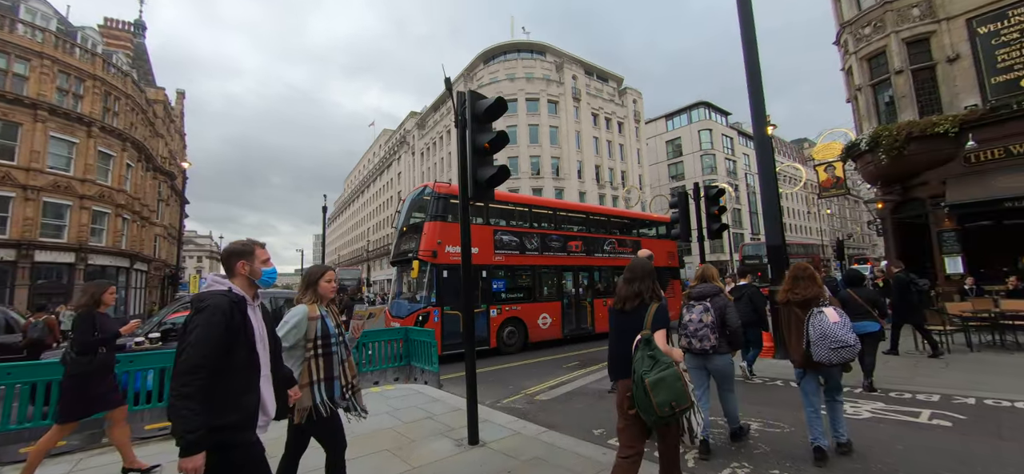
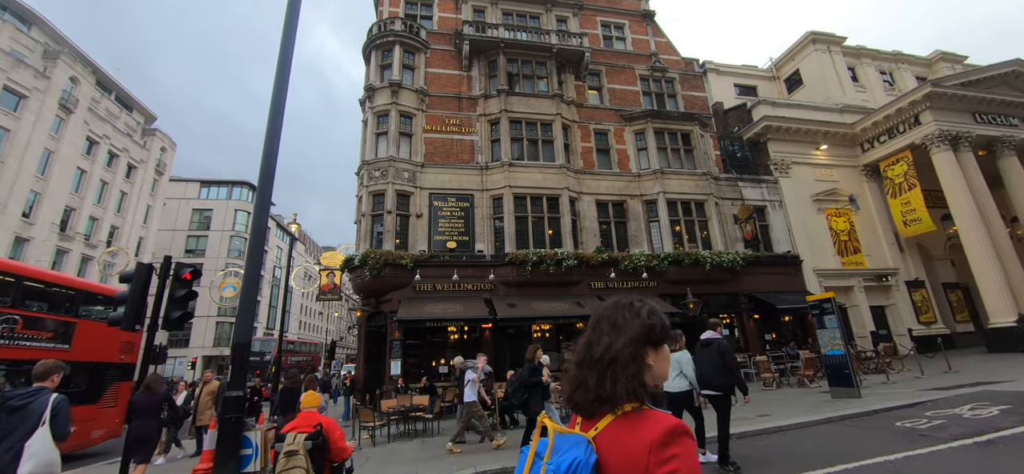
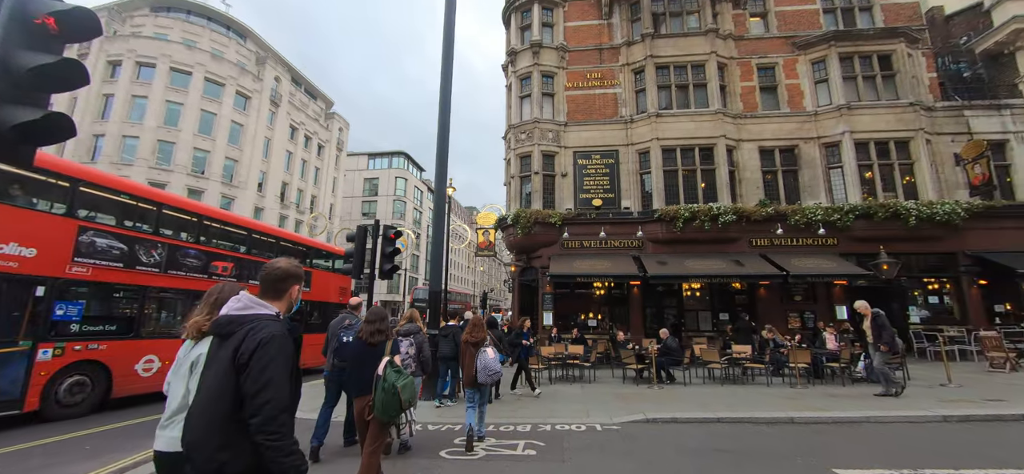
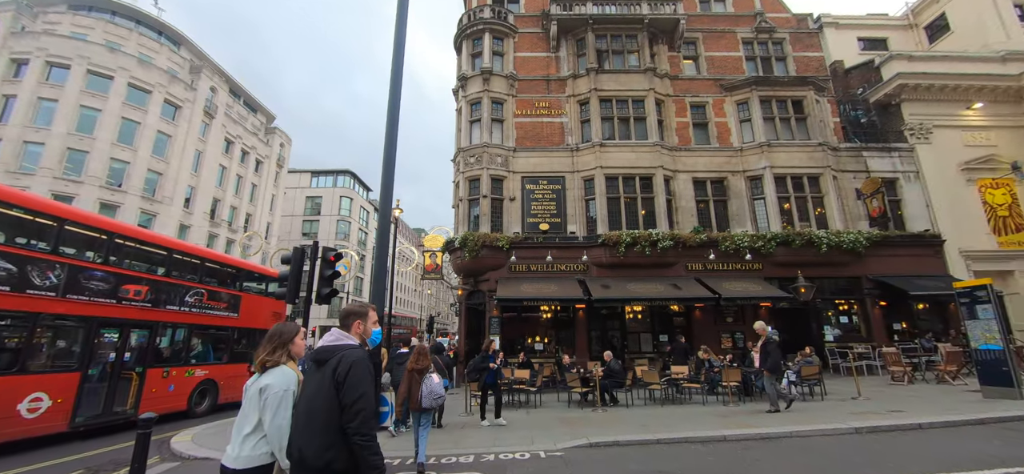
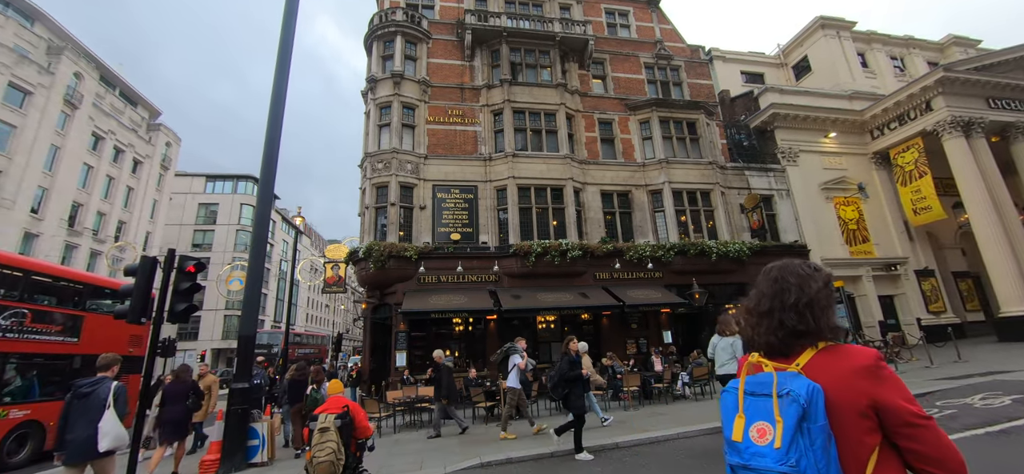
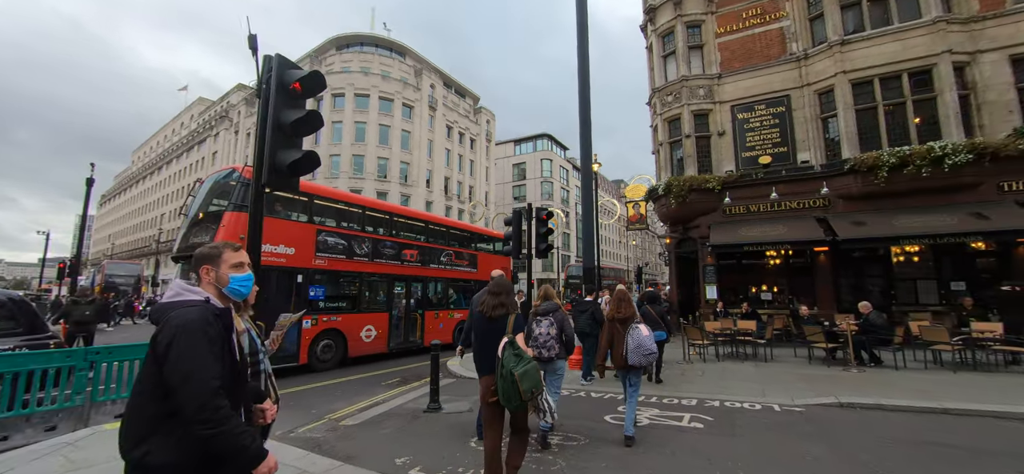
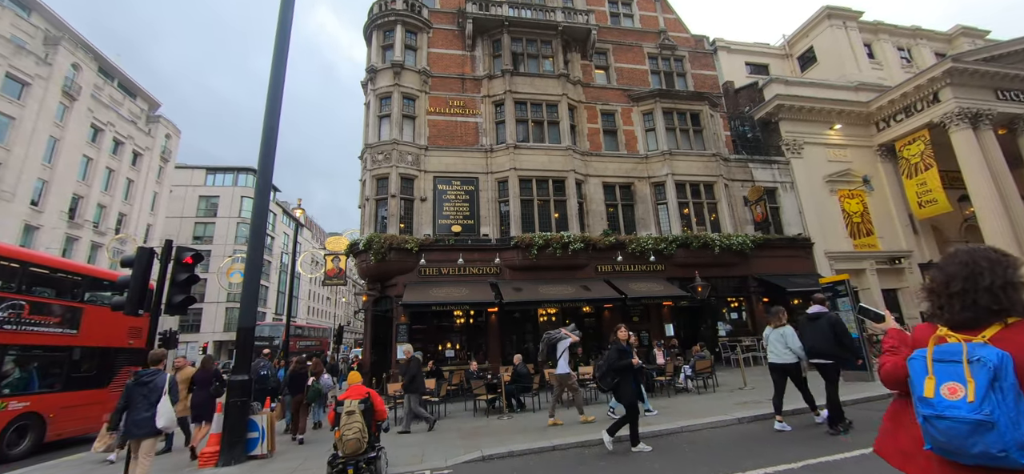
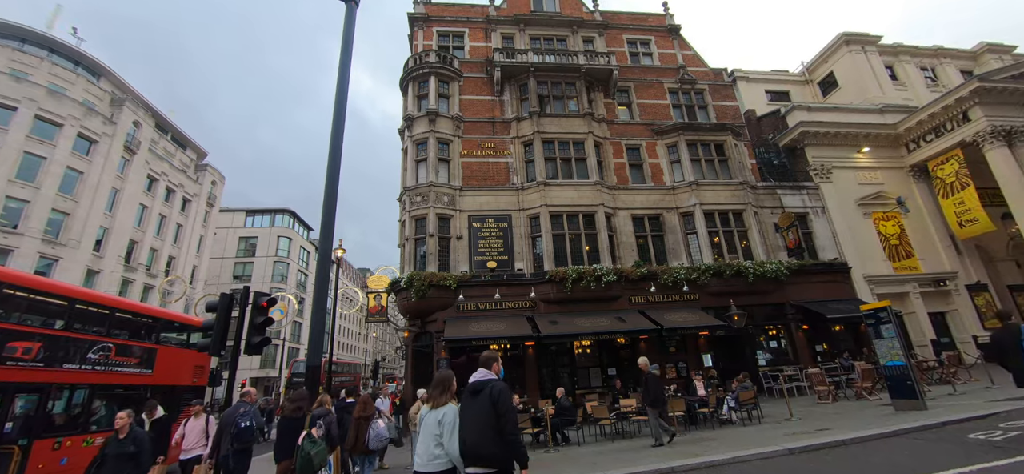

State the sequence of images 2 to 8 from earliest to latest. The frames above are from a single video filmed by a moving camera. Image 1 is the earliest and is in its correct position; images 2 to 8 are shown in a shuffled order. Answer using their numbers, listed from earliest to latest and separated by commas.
6, 3, 4, 8, 2, 5, 7
